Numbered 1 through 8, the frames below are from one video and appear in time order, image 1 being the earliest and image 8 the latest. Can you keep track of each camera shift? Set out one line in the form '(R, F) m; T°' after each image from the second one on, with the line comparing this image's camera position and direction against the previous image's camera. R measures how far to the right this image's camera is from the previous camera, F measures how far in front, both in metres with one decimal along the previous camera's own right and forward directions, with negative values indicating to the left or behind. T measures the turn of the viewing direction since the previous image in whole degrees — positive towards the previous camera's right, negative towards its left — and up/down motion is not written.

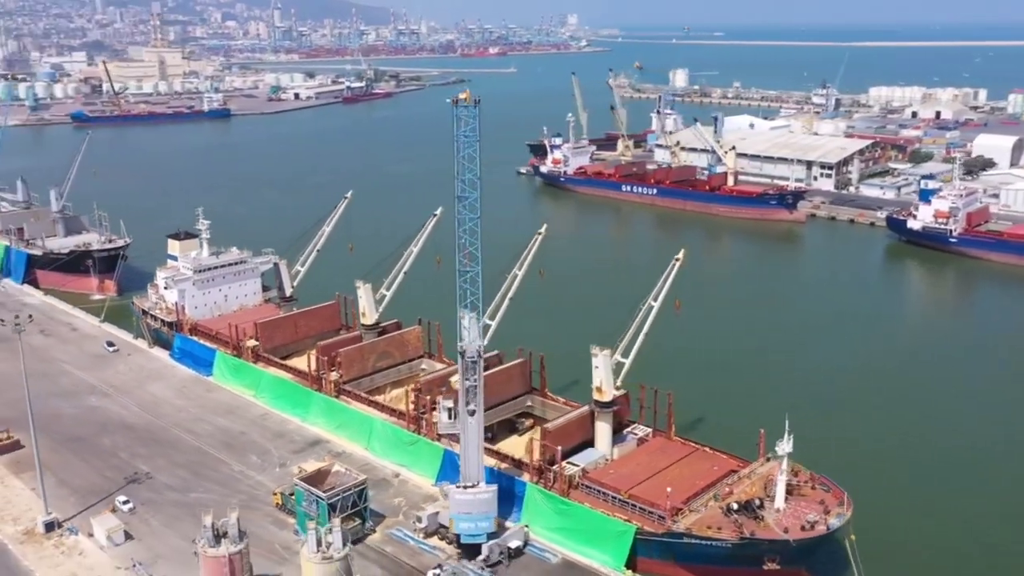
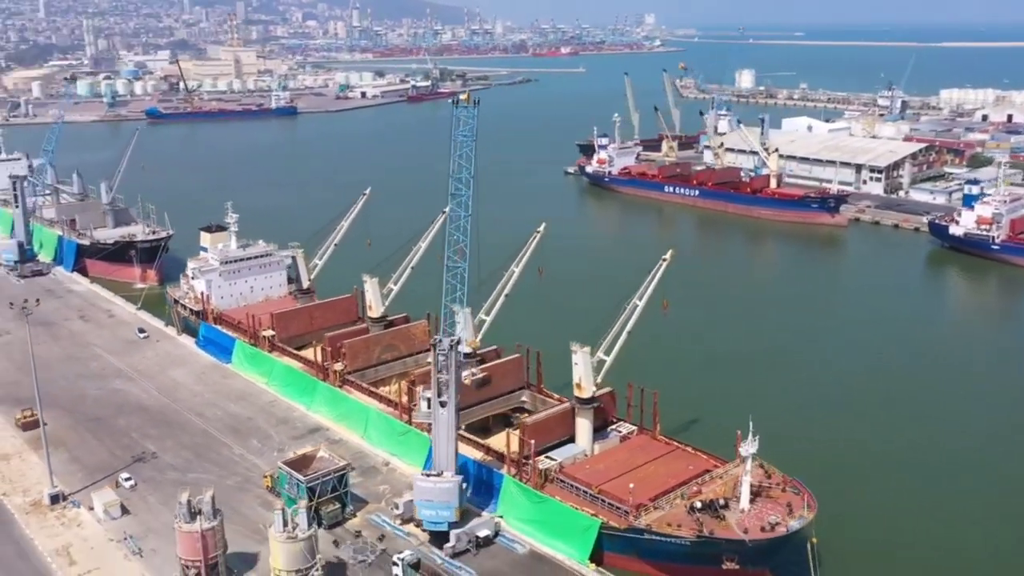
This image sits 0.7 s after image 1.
(+1.5, -0.3) m; -5°
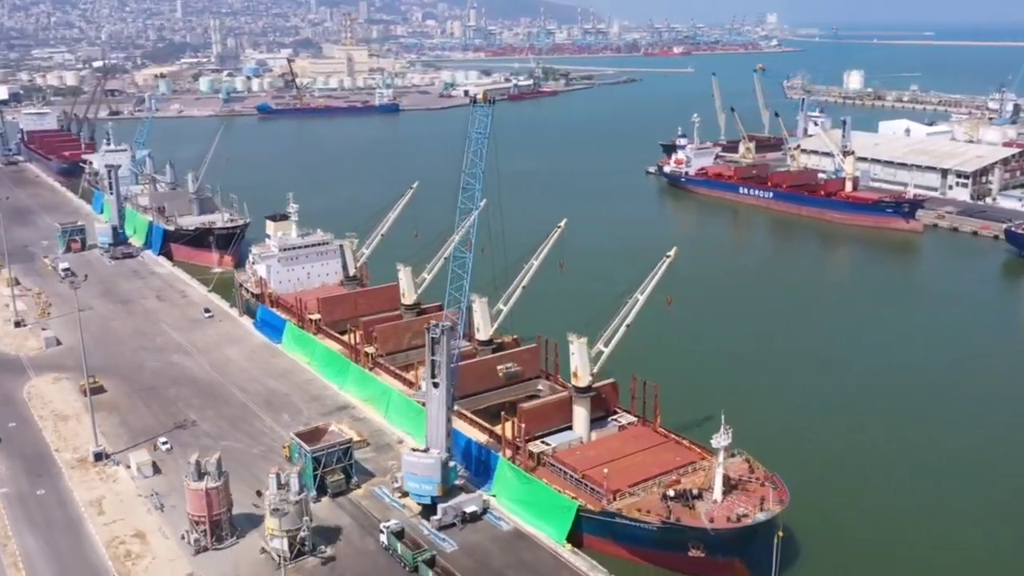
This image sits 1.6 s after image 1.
(+2.0, -0.6) m; -7°
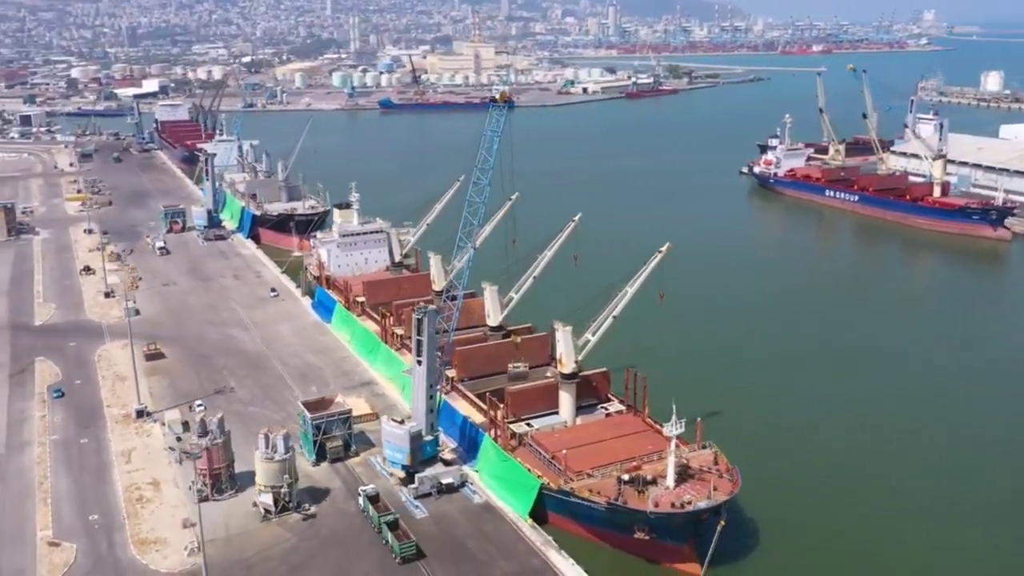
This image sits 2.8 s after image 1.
(+2.7, -0.7) m; -8°
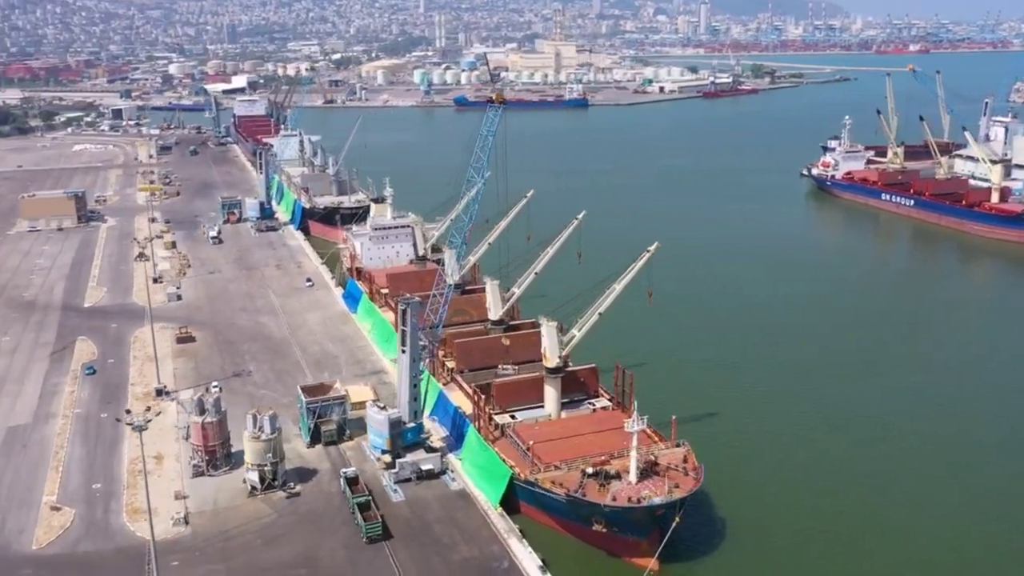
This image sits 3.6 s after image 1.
(+1.9, -0.3) m; -5°
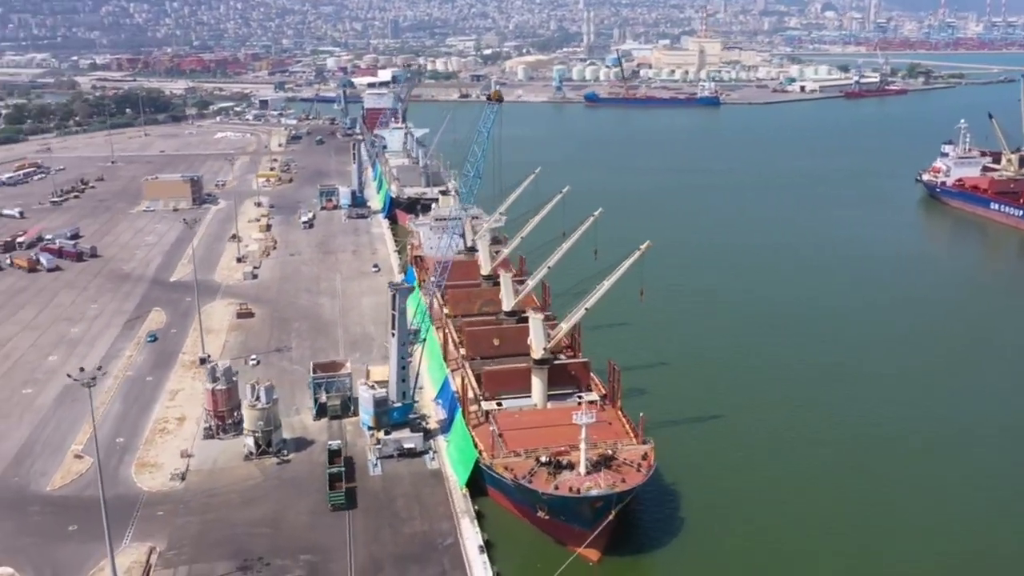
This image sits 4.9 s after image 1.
(+3.2, -0.3) m; -9°
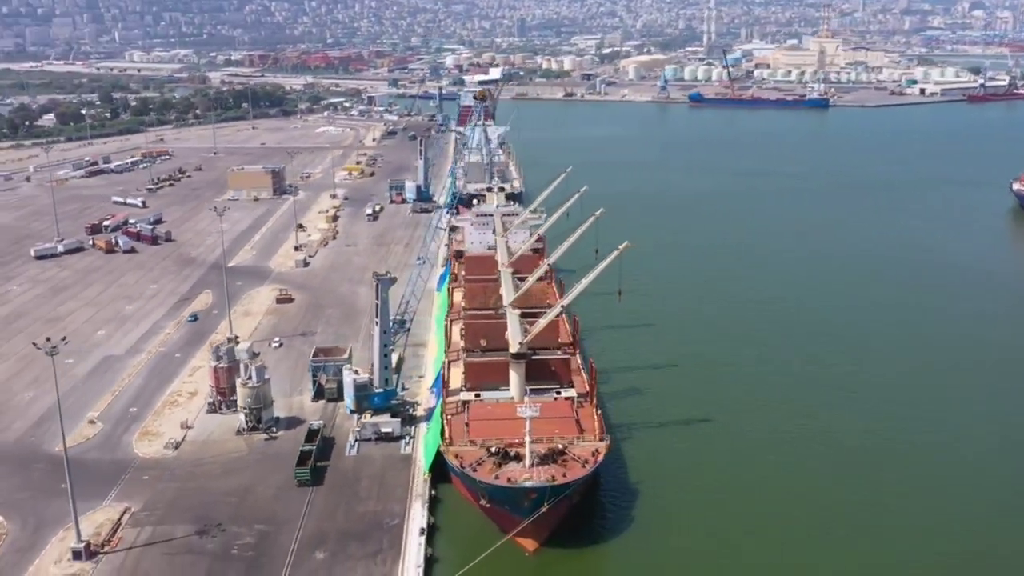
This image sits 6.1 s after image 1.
(+2.9, -0.2) m; -8°
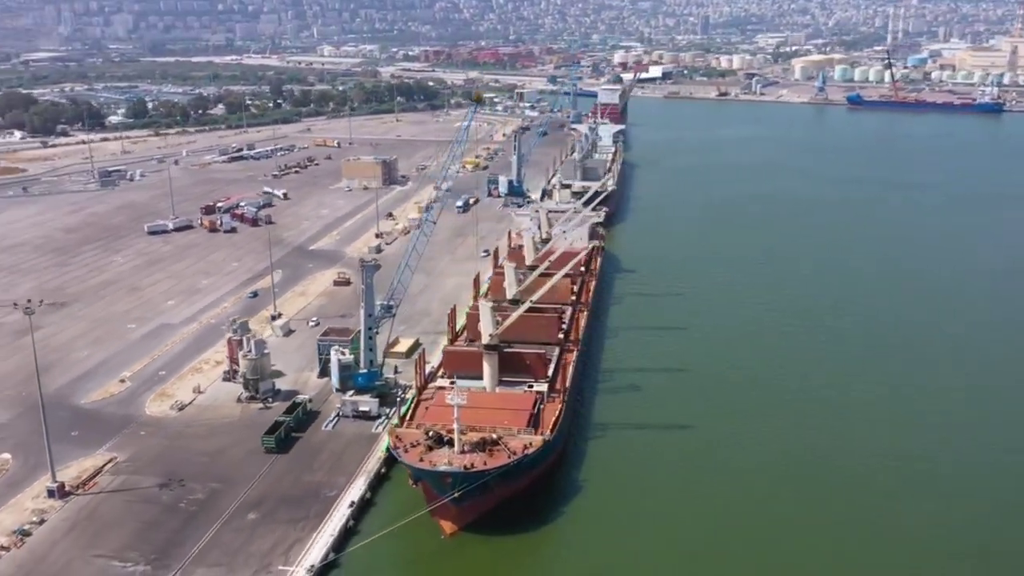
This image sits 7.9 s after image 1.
(+4.1, 0.0) m; -11°
